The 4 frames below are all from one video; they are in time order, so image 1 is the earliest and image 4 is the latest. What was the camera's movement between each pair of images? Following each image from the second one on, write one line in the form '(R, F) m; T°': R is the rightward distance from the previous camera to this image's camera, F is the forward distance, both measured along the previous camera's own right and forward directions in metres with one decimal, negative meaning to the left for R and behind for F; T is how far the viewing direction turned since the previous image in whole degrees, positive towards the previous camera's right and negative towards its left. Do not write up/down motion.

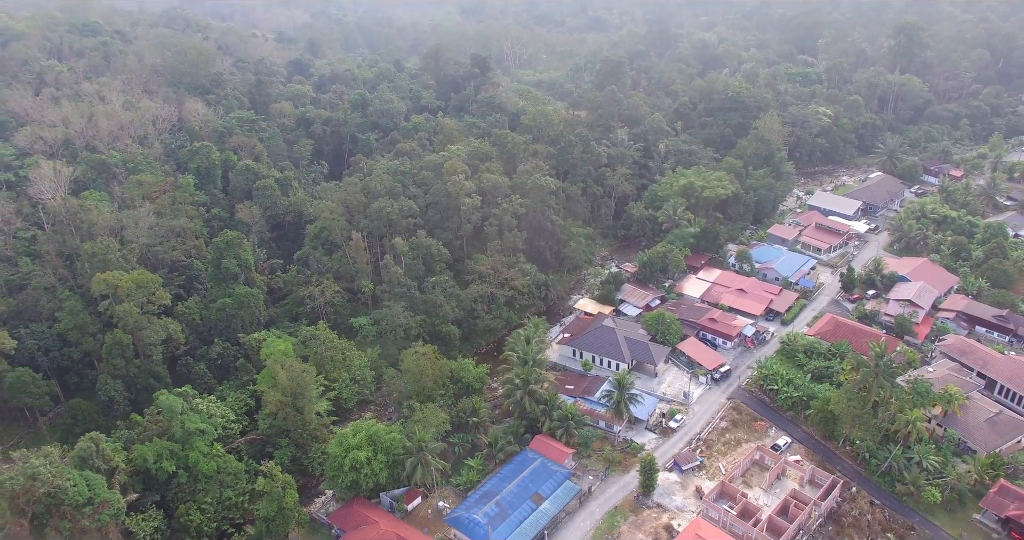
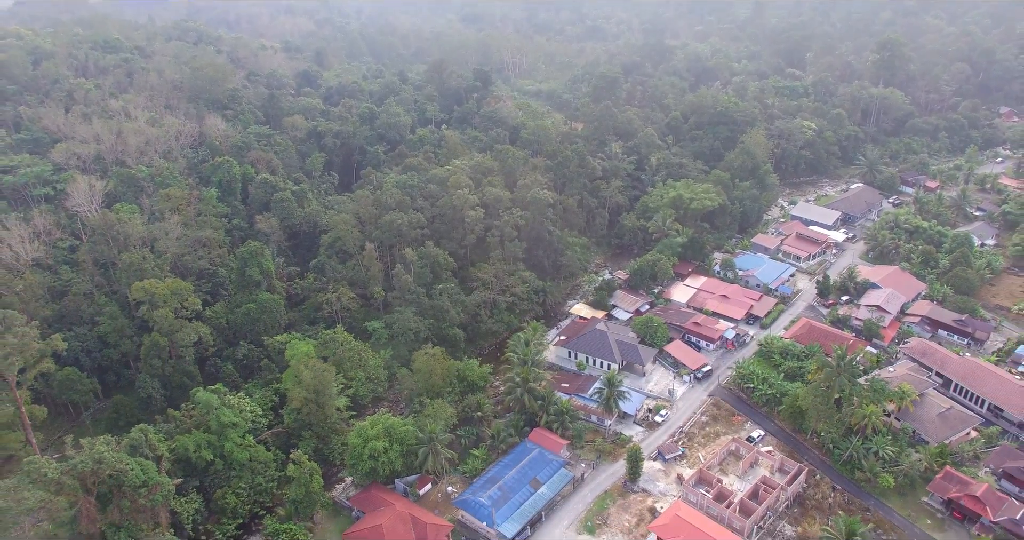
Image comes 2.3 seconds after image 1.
(-0.1, -3.1) m; 0°
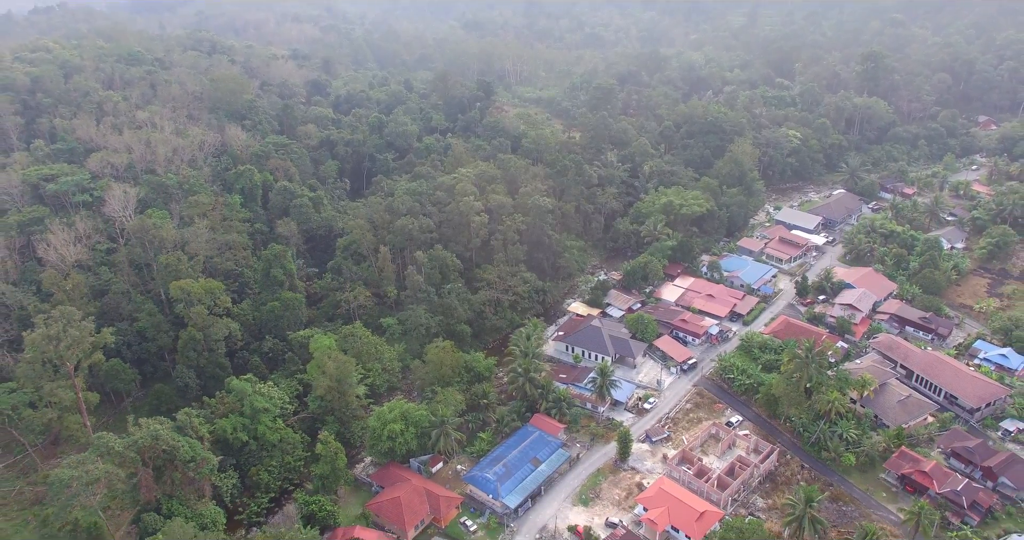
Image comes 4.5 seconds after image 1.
(-0.2, -3.4) m; 0°
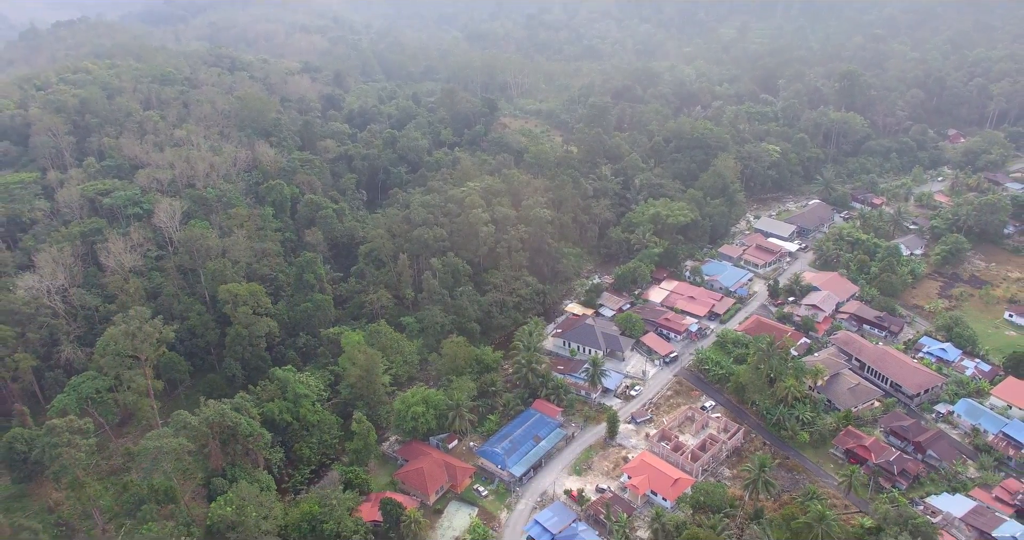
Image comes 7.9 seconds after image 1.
(-0.3, -5.5) m; 0°
